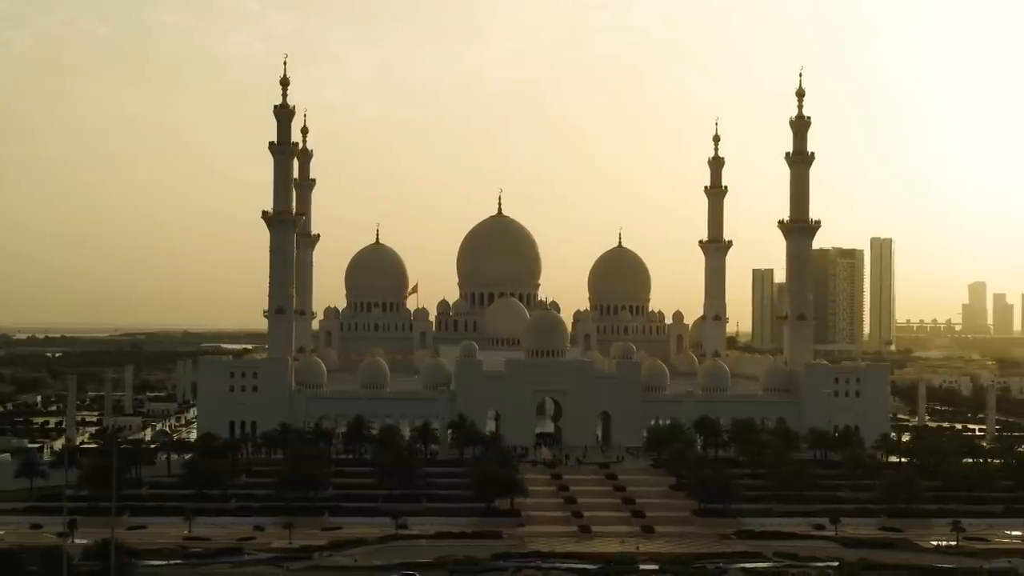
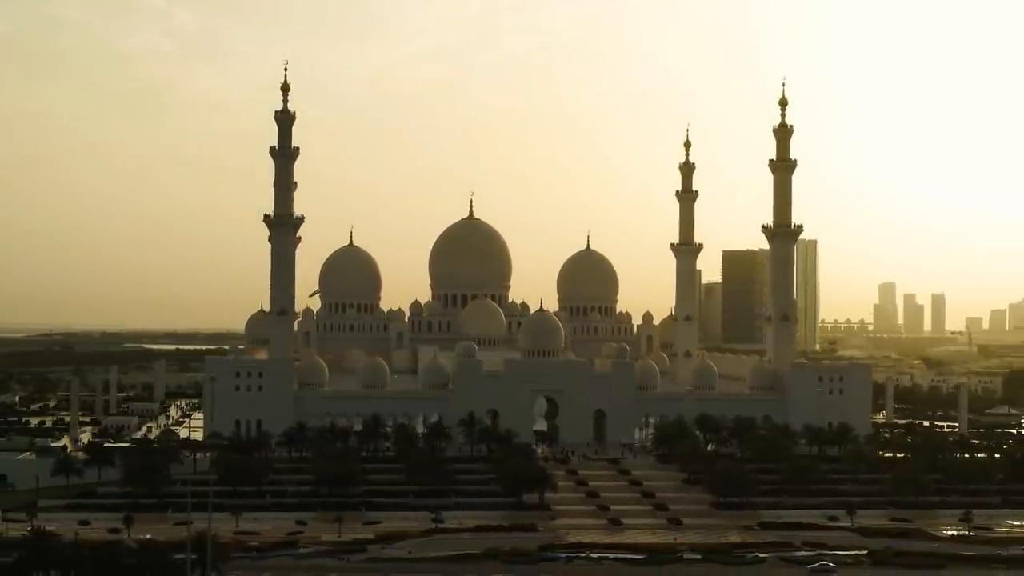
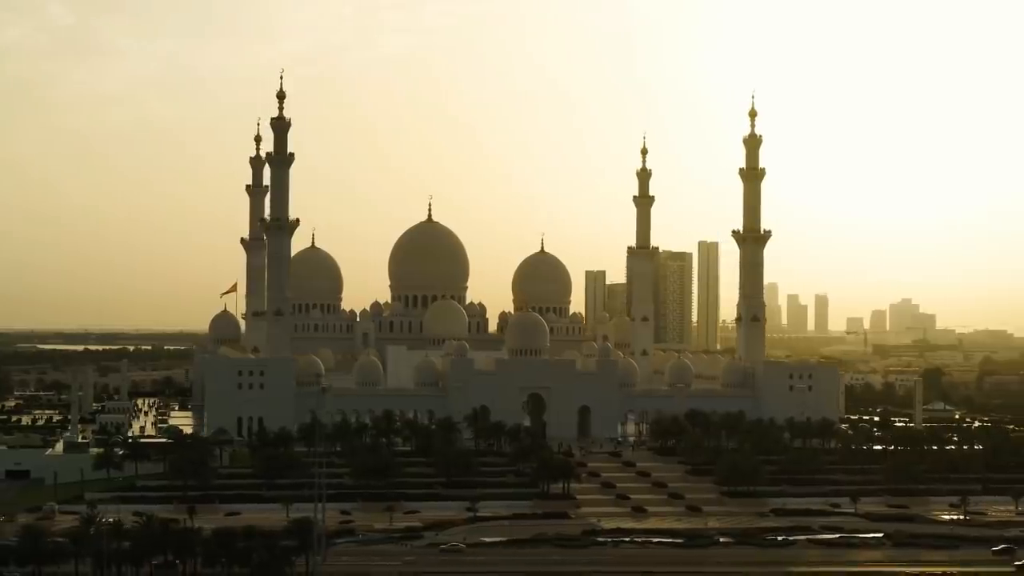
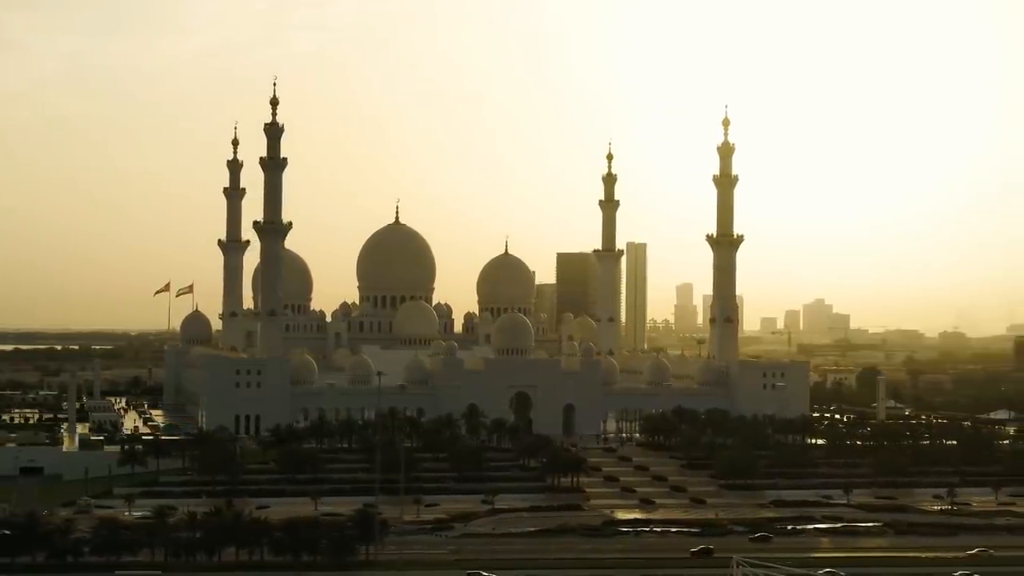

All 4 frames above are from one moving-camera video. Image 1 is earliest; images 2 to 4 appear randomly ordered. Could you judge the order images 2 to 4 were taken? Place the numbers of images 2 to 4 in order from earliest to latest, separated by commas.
2, 3, 4
